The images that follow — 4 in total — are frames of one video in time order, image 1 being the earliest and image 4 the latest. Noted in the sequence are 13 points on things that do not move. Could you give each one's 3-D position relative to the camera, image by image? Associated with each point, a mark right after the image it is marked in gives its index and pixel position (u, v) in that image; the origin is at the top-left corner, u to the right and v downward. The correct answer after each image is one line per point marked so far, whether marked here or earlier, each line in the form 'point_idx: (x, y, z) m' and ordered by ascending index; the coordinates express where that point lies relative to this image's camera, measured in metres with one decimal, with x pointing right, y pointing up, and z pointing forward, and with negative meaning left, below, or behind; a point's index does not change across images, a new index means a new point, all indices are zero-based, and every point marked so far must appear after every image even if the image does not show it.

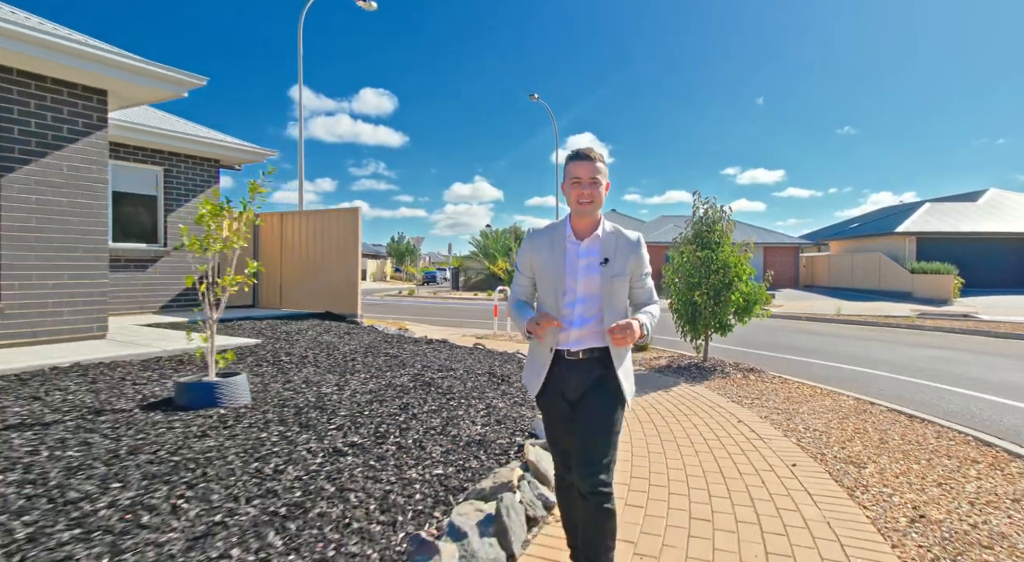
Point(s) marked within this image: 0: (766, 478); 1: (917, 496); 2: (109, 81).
0: (+2.1, -1.5, +4.3) m
1: (+3.0, -1.6, +3.9) m
2: (-4.7, +2.3, +6.3) m
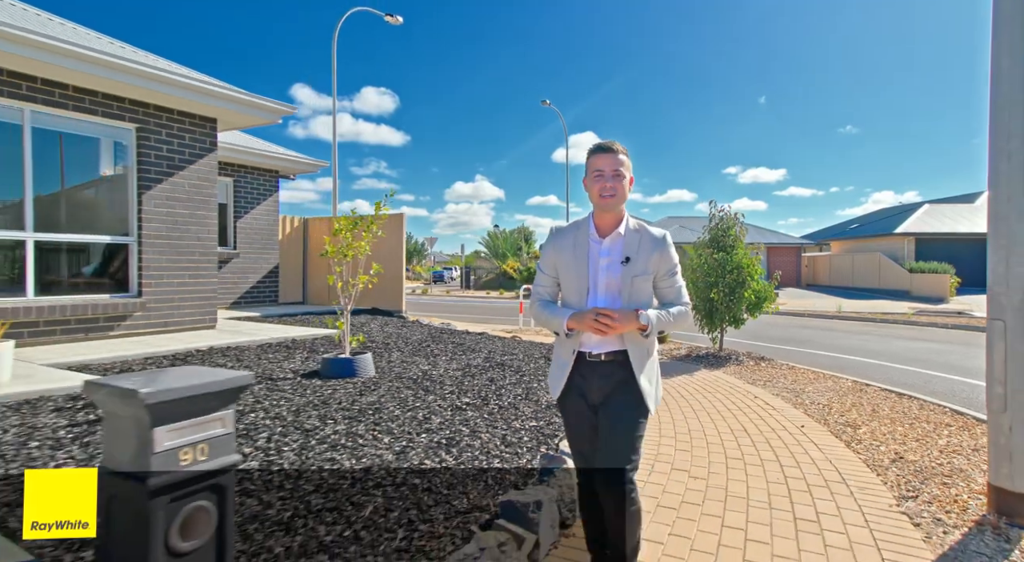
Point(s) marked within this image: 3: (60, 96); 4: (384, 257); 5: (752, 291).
0: (+2.7, -1.5, +5.4) m
1: (+3.6, -1.5, +5.0) m
2: (-4.0, +2.4, +7.5) m
3: (-5.1, +2.1, +6.1) m
4: (-3.0, +0.5, +12.1) m
5: (+4.3, -0.2, +9.7) m
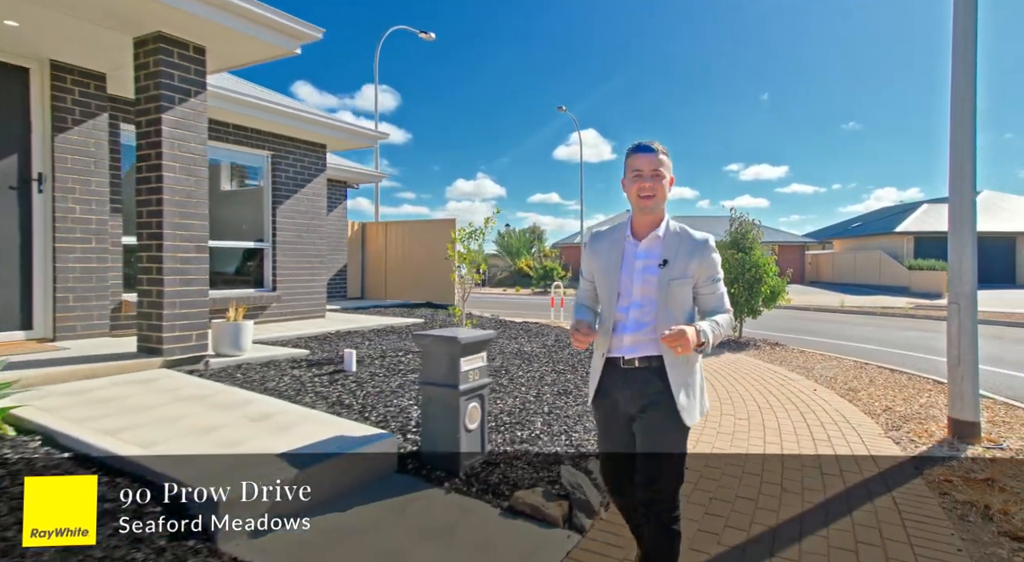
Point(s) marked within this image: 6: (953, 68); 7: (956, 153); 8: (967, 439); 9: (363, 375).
0: (+3.7, -1.5, +7.0) m
1: (+4.6, -1.5, +6.6) m
2: (-3.0, +2.4, +9.0) m
3: (-4.1, +2.1, +7.6) m
4: (-1.9, +0.6, +13.6) m
5: (+5.3, -0.1, +11.2) m
6: (+4.2, +2.0, +5.1) m
7: (+4.2, +1.2, +5.0) m
8: (+4.2, -1.5, +5.0) m
9: (-1.4, -0.9, +5.1) m
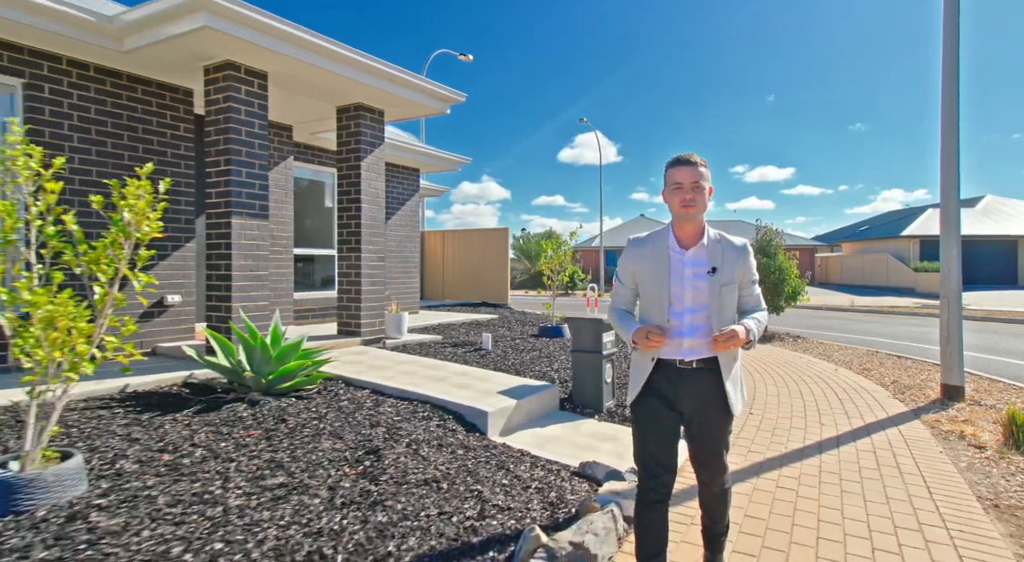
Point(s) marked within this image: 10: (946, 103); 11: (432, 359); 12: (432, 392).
0: (+5.0, -1.5, +8.6) m
1: (+5.9, -1.5, +8.2) m
2: (-1.8, +2.4, +10.8) m
3: (-2.9, +2.1, +9.4) m
4: (-0.6, +0.5, +15.4) m
5: (+6.6, -0.1, +12.8) m
6: (+5.4, +2.1, +6.7) m
7: (+5.4, +1.2, +6.7) m
8: (+5.4, -1.4, +6.6) m
9: (-0.2, -0.9, +6.8) m
10: (+5.4, +2.2, +6.7) m
11: (-0.9, -0.9, +6.1) m
12: (-0.7, -1.0, +4.8) m
